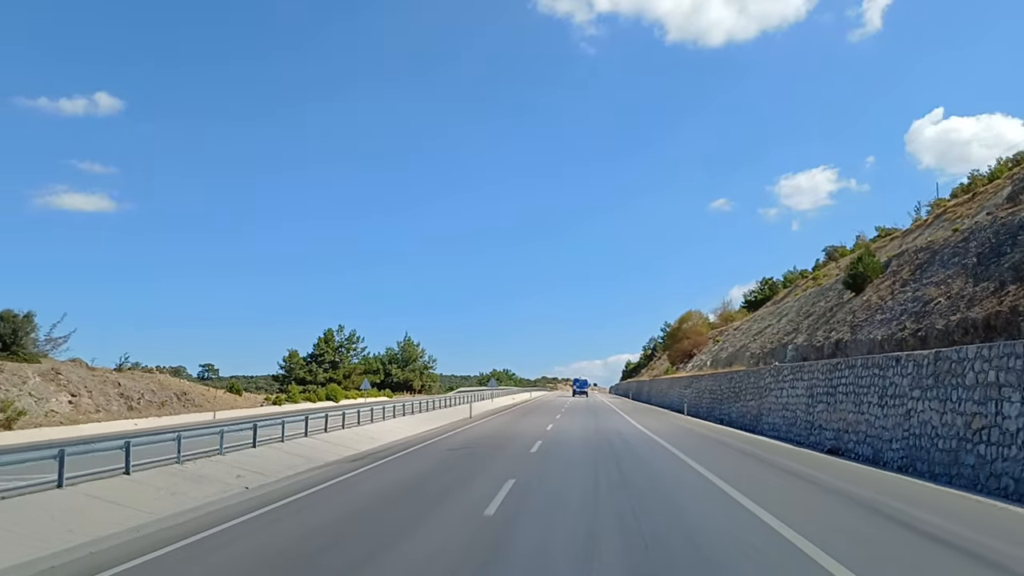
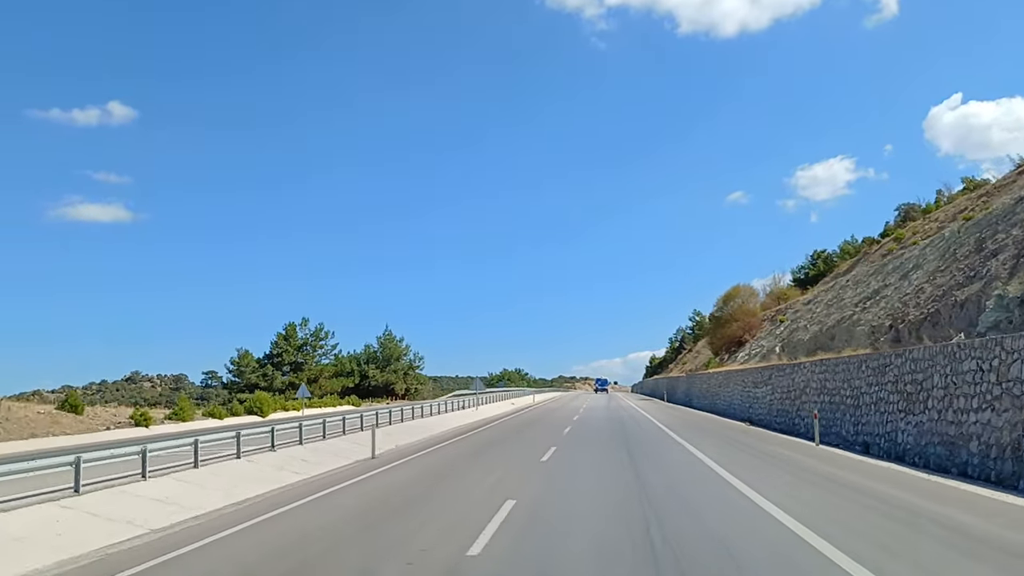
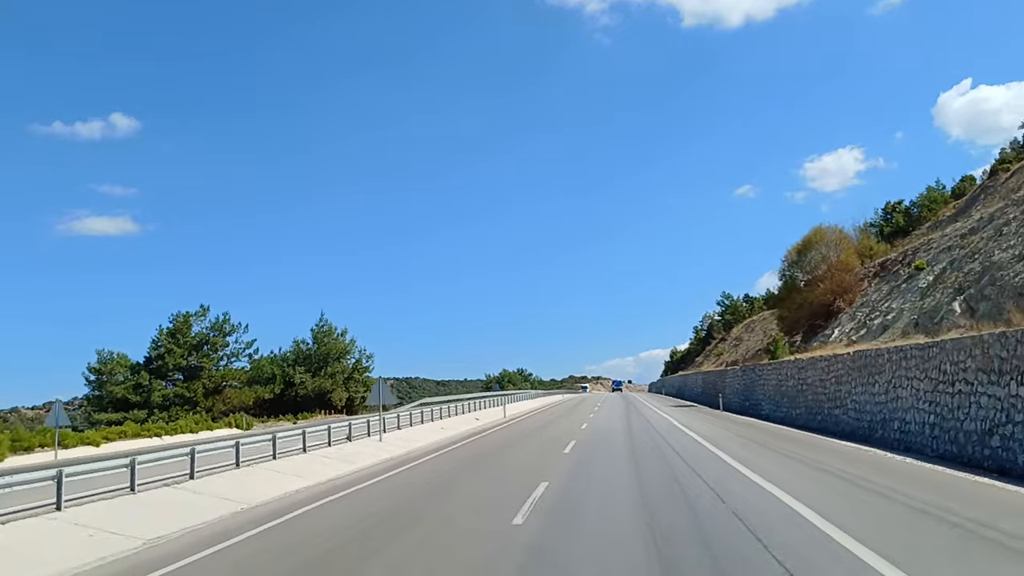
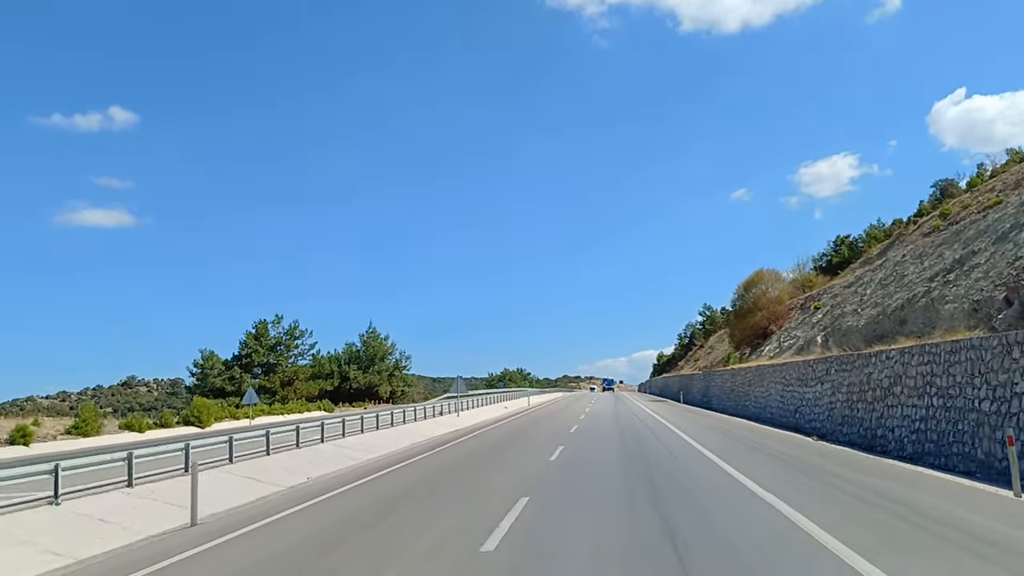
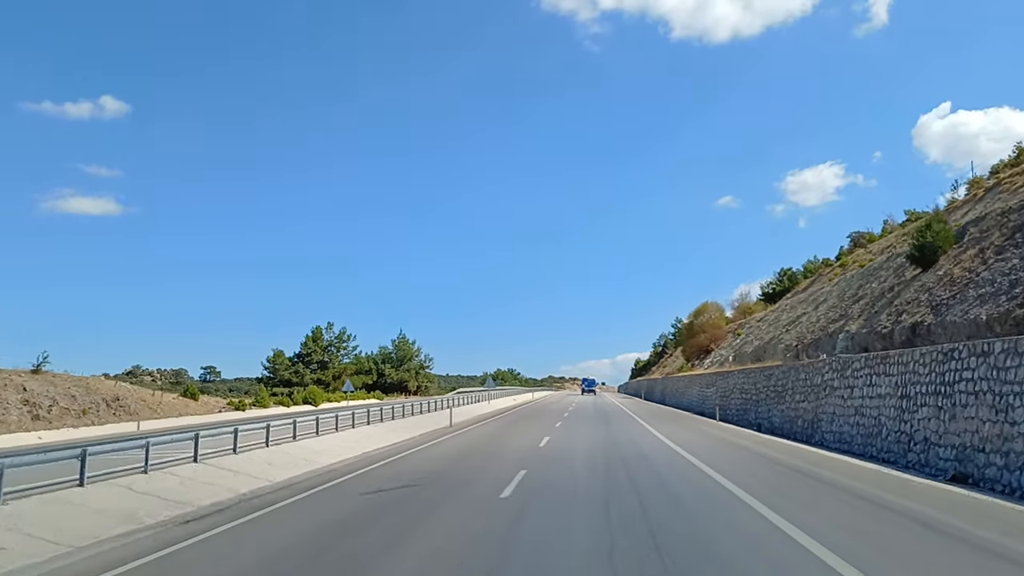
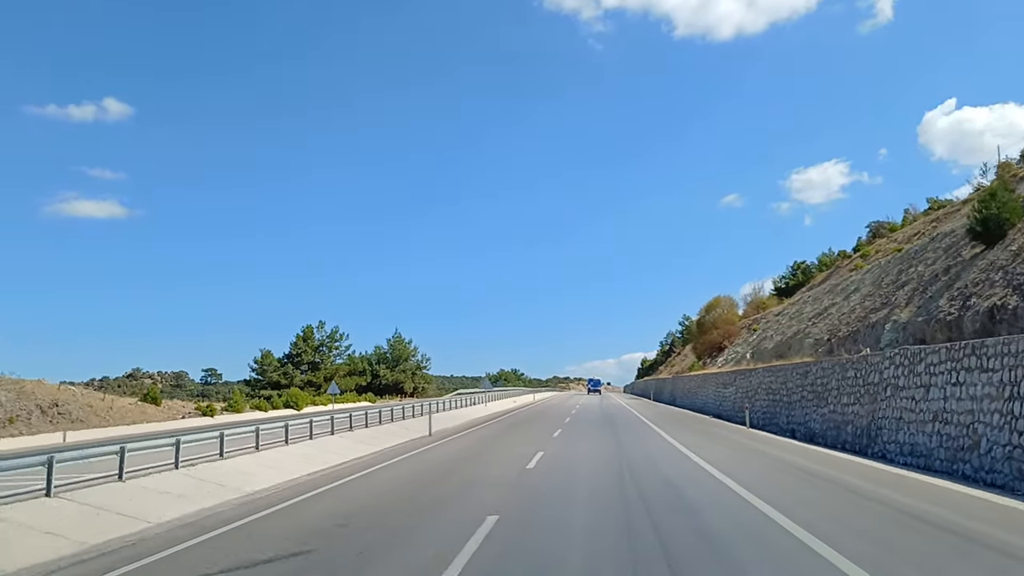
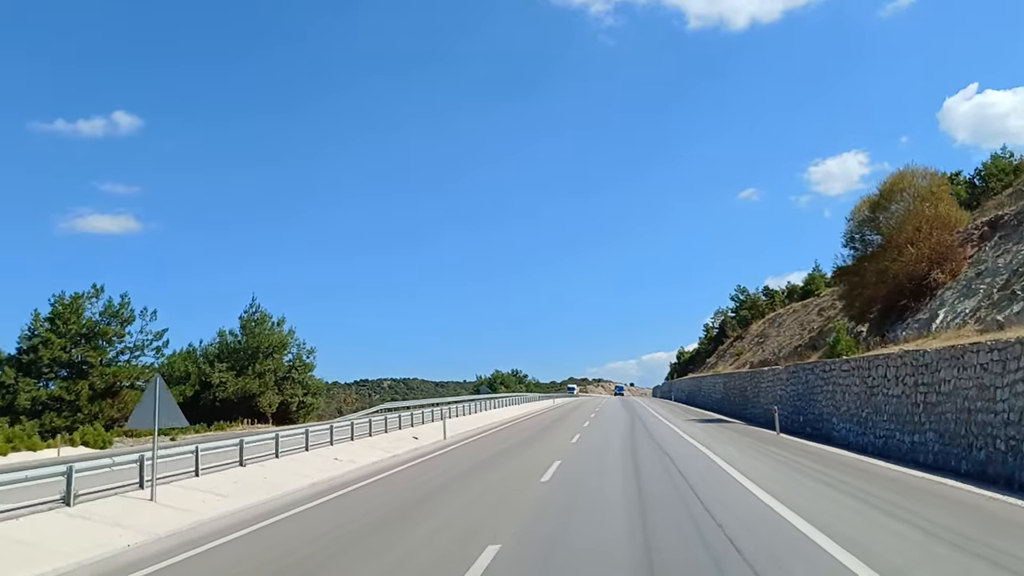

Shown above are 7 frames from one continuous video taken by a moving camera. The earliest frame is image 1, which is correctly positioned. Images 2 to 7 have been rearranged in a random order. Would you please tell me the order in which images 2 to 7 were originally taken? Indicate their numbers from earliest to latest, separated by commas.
5, 6, 2, 4, 3, 7
